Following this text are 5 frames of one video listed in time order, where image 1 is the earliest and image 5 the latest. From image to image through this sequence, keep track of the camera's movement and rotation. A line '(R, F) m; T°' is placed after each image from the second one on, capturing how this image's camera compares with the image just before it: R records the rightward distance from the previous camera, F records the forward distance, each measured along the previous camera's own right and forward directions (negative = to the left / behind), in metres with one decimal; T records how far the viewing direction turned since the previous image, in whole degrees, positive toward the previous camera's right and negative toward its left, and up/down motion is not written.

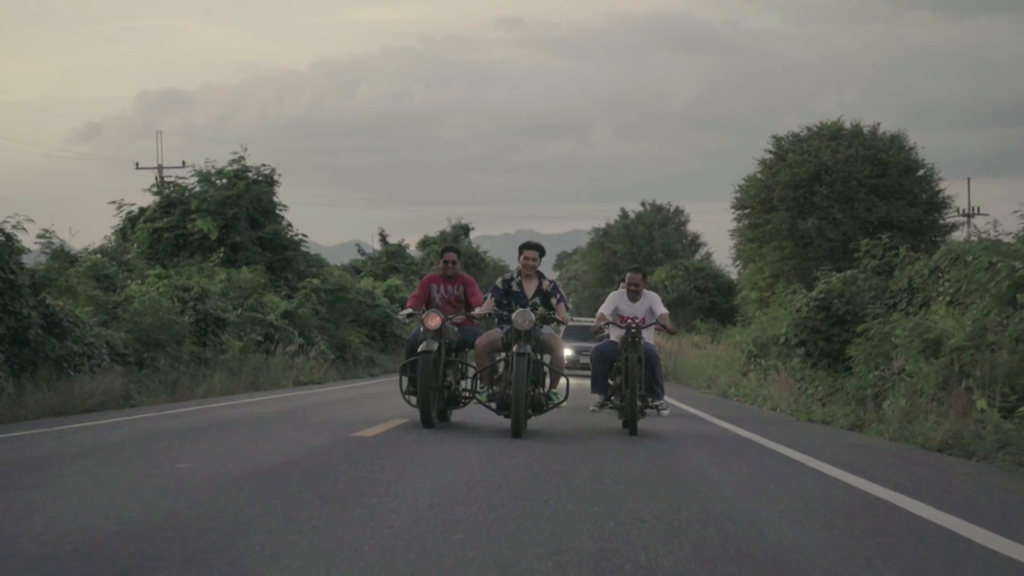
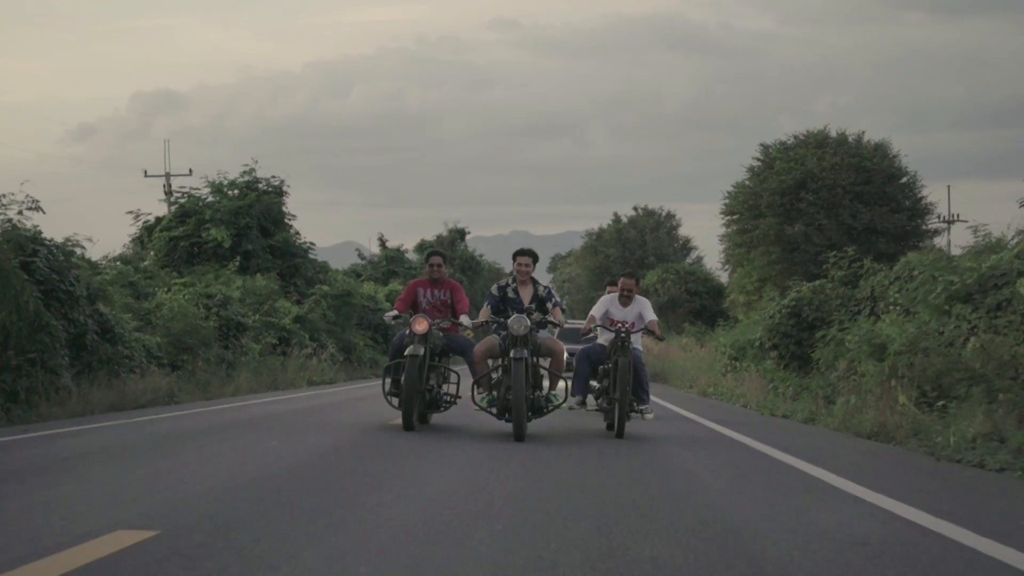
(-0.1, -1.1) m; 0°
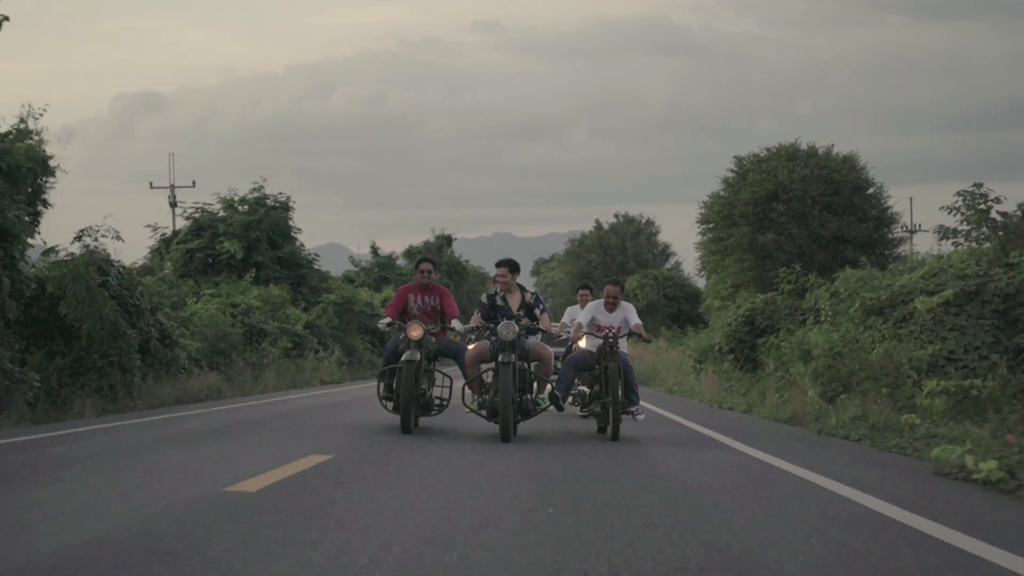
(-0.1, -1.9) m; +1°
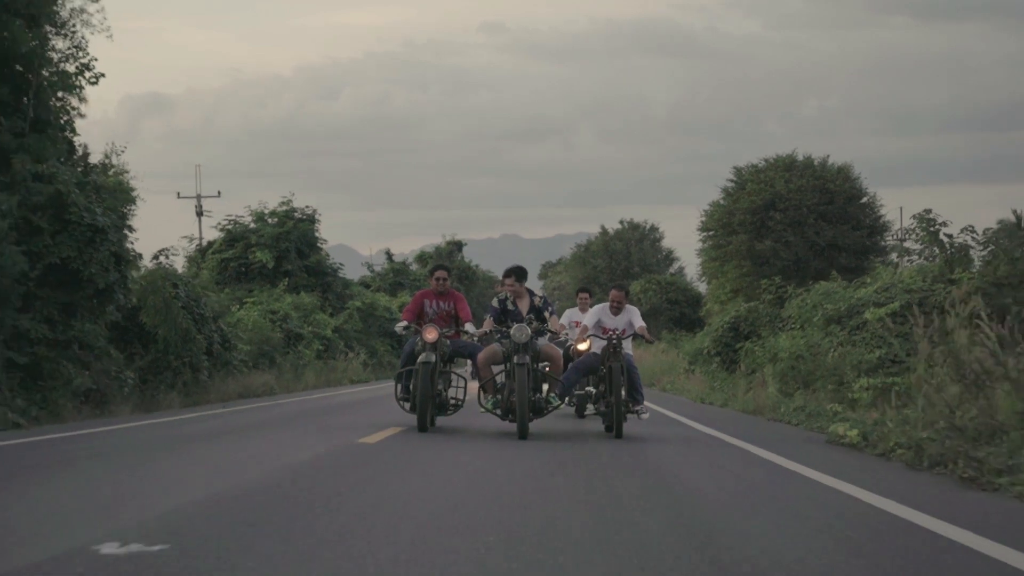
(-0.1, -1.8) m; 0°
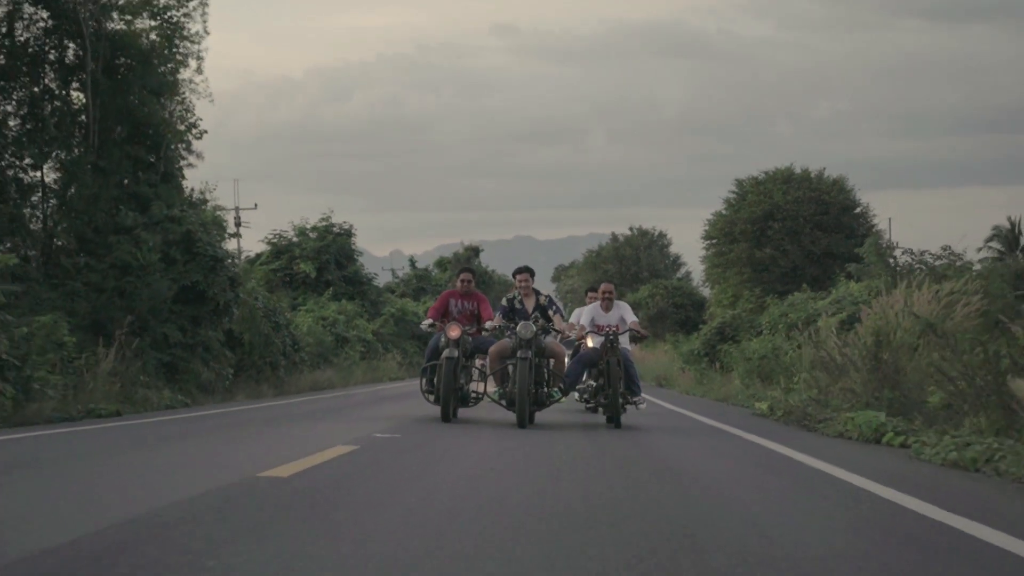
(-0.1, -2.8) m; -1°
